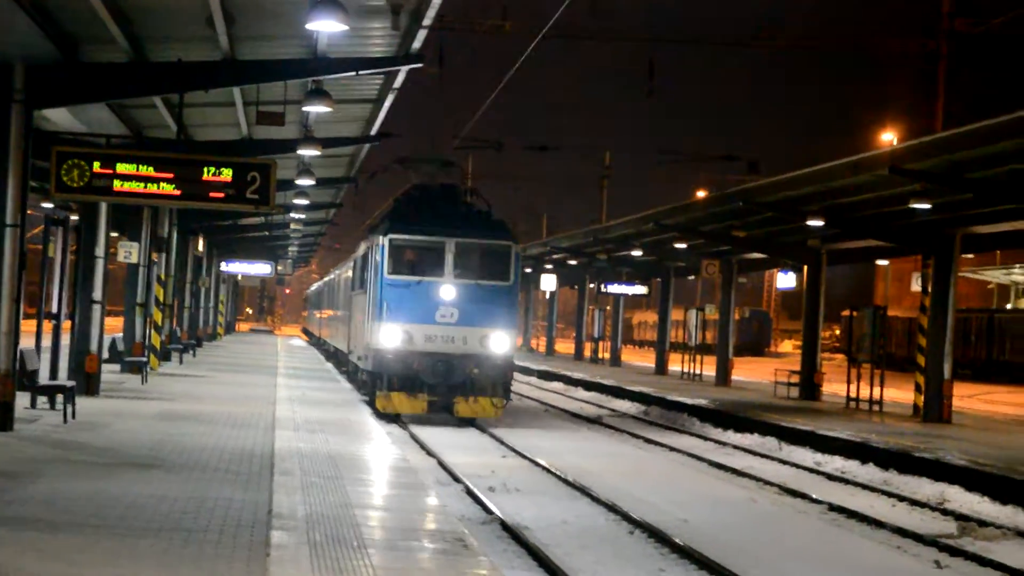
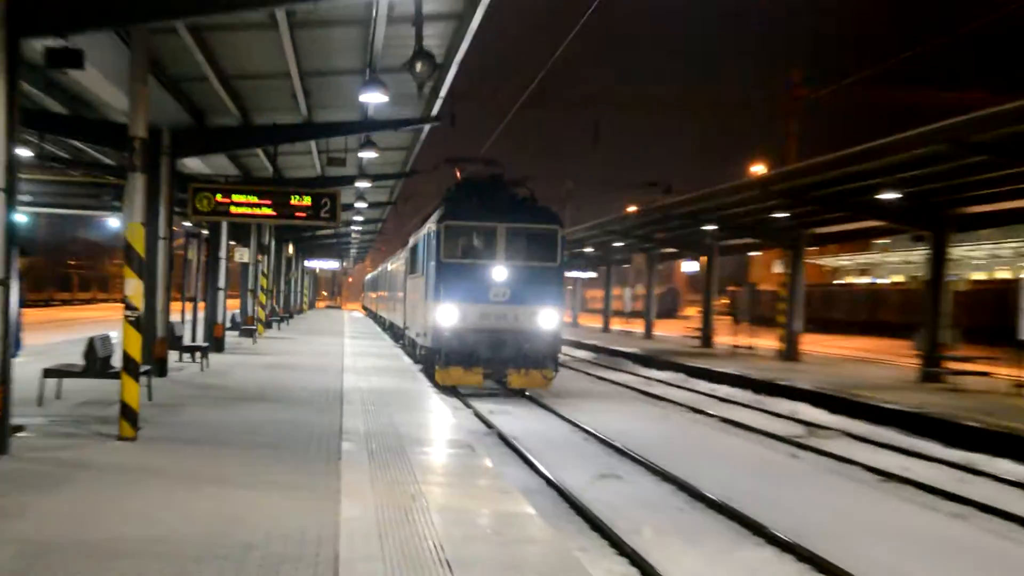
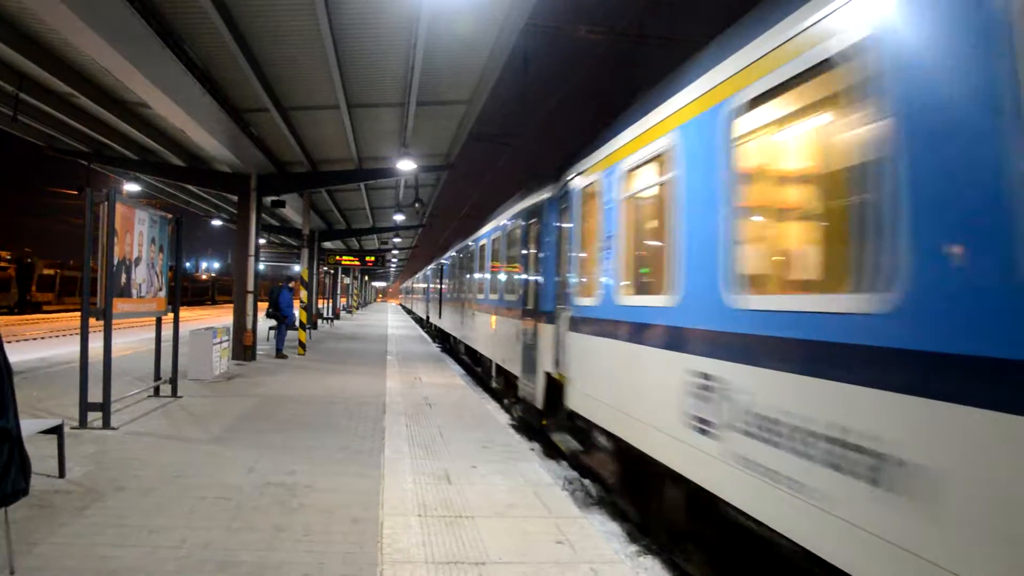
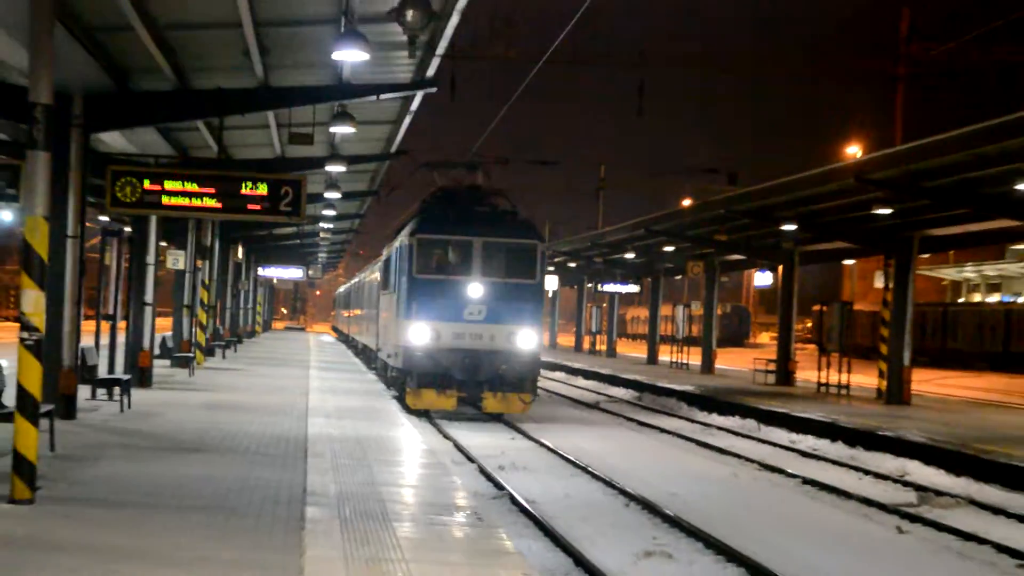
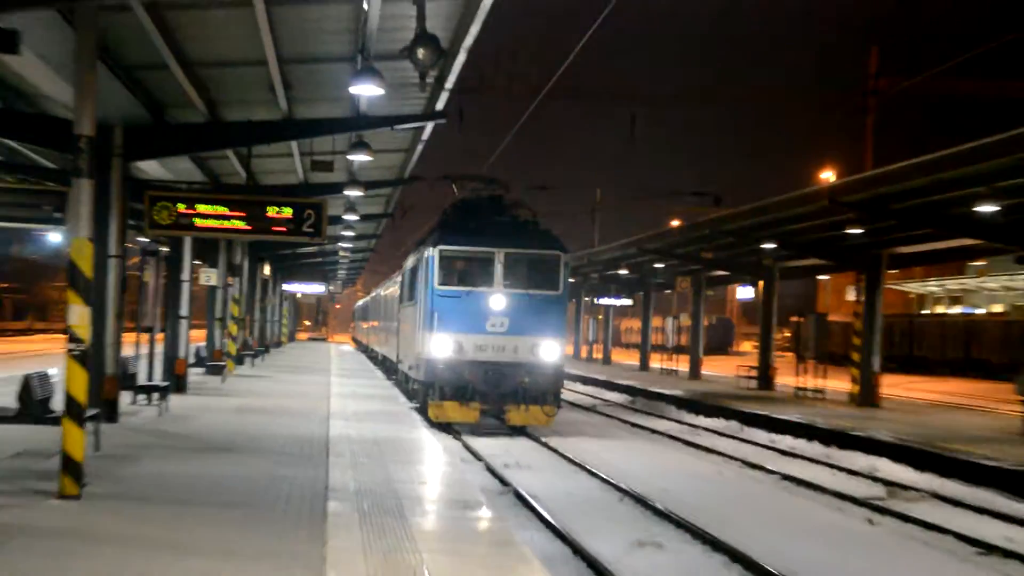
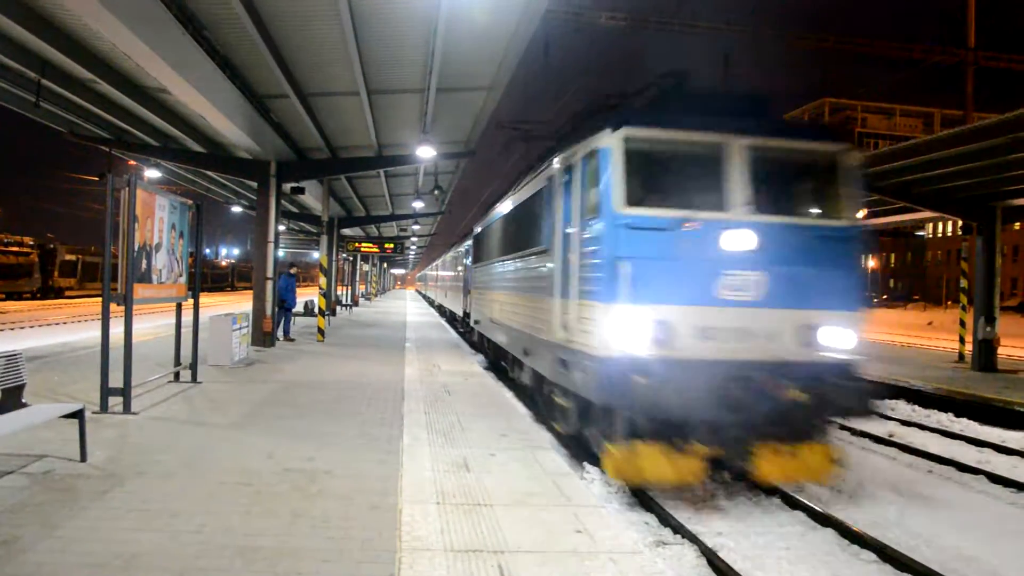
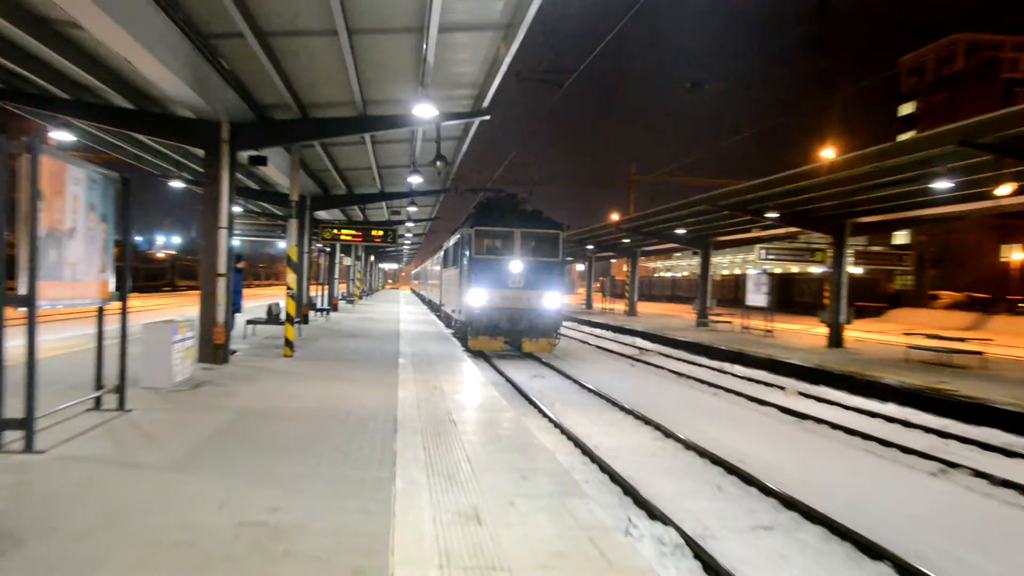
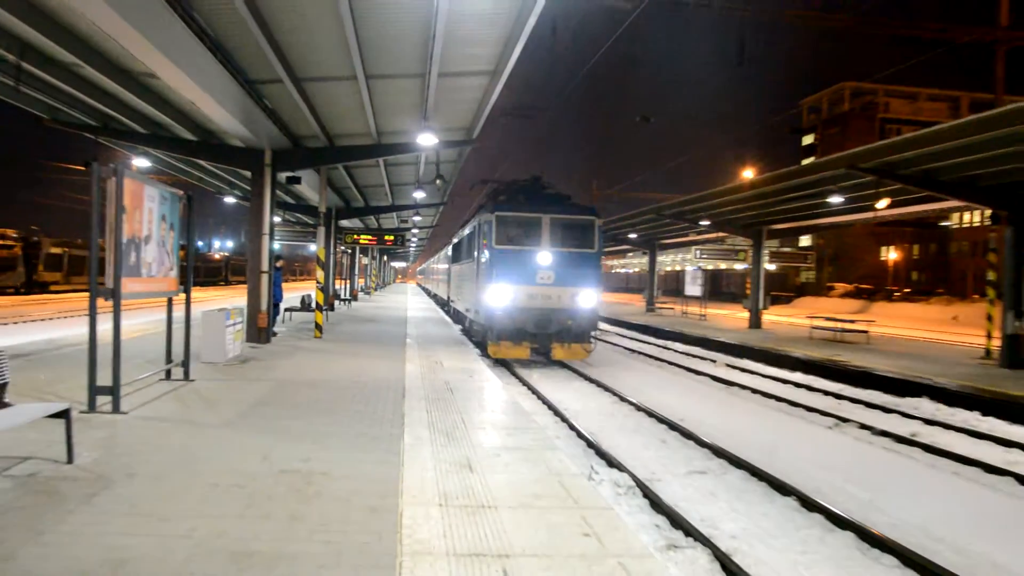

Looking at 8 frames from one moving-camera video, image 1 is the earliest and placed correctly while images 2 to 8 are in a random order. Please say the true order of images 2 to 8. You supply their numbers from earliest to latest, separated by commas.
4, 5, 2, 7, 8, 6, 3
